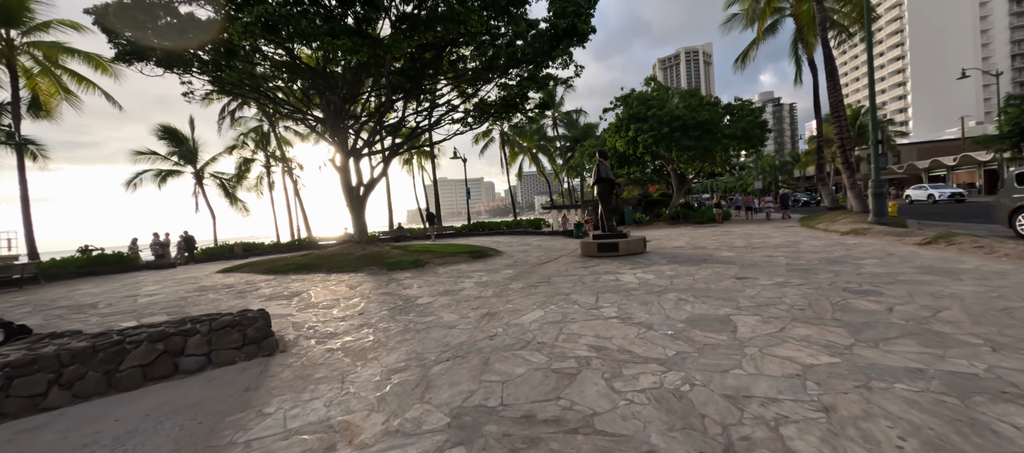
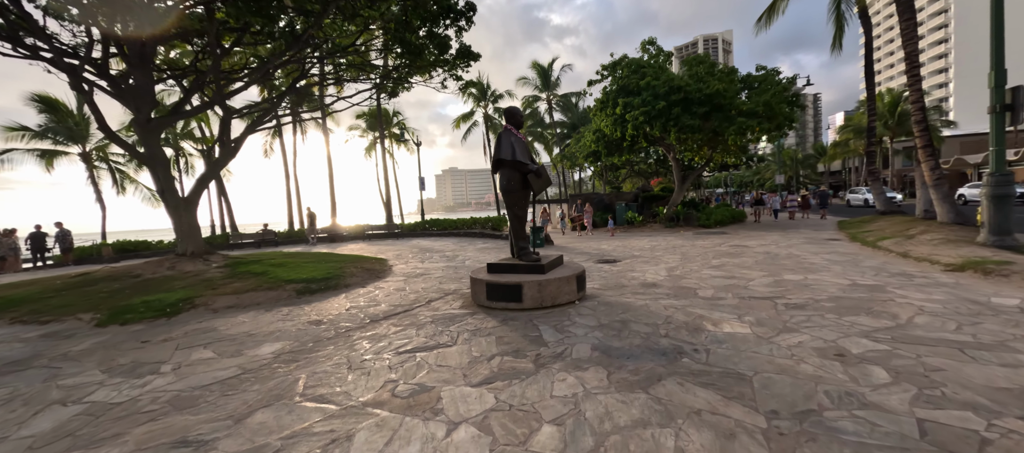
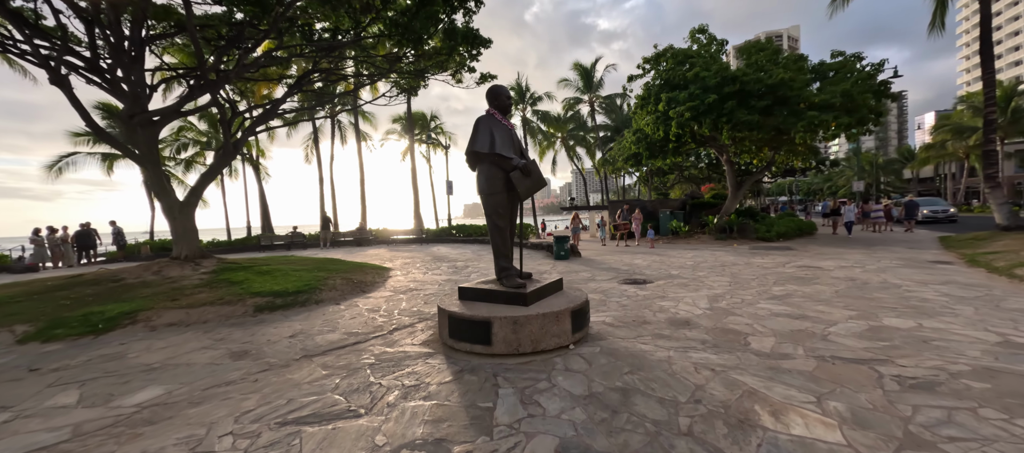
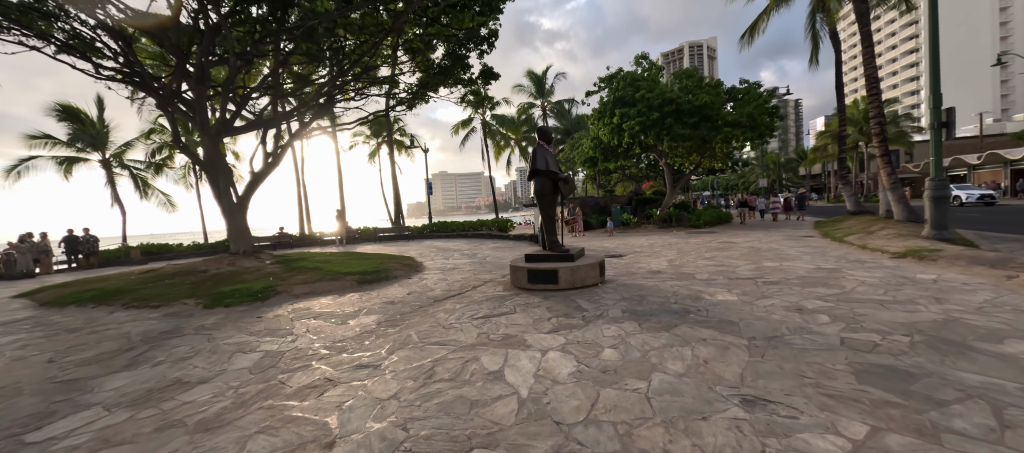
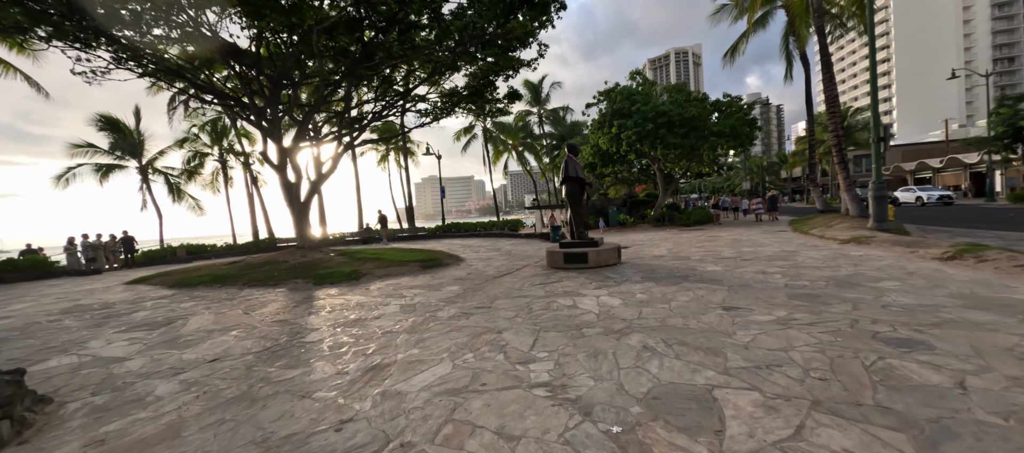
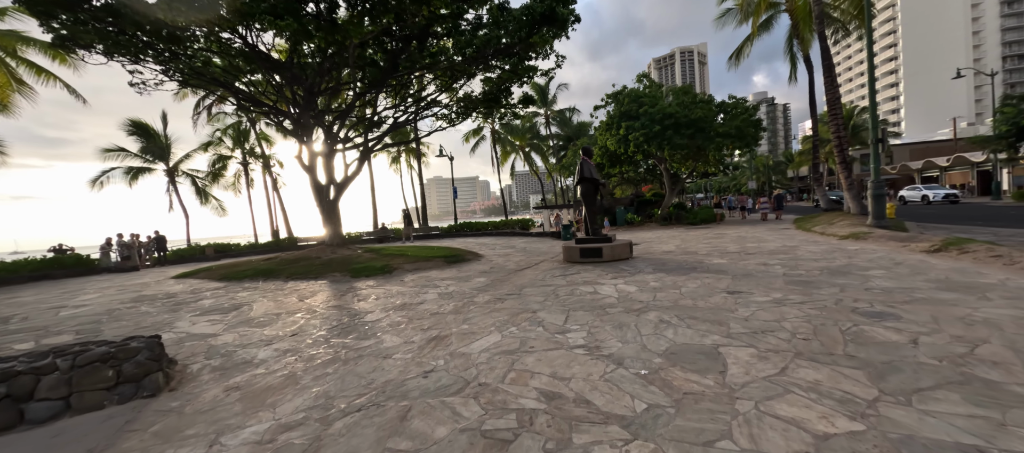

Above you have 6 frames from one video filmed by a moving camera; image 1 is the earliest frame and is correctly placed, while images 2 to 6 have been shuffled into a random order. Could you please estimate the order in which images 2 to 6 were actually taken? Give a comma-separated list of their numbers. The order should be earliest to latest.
6, 5, 4, 2, 3
